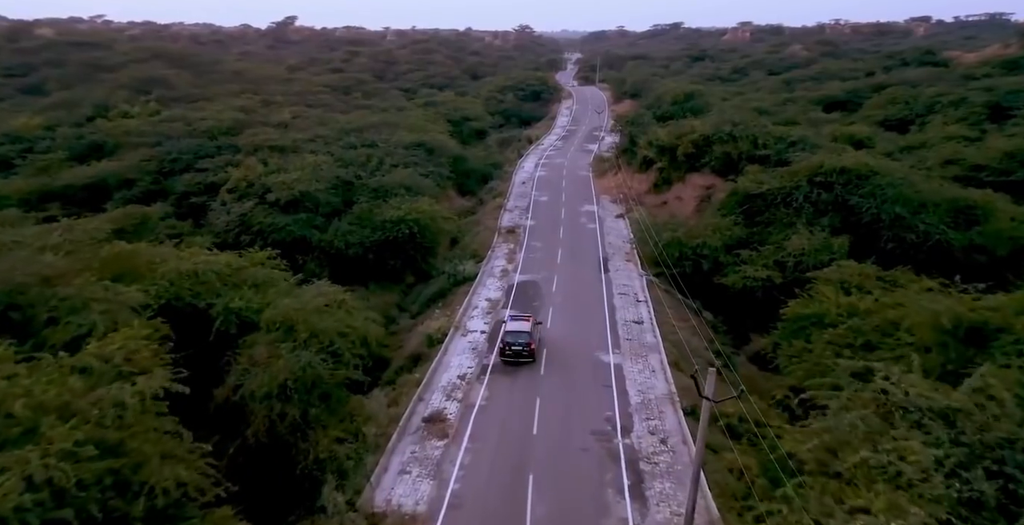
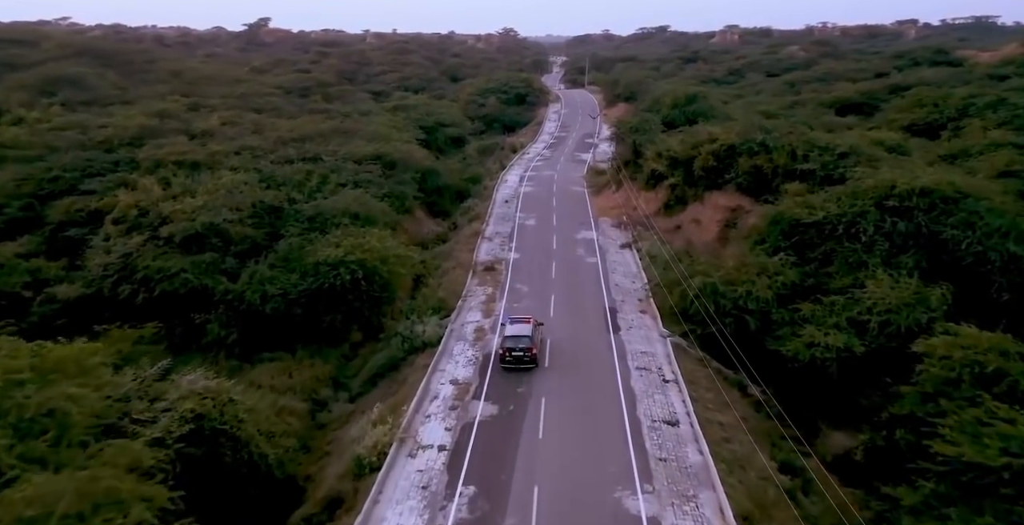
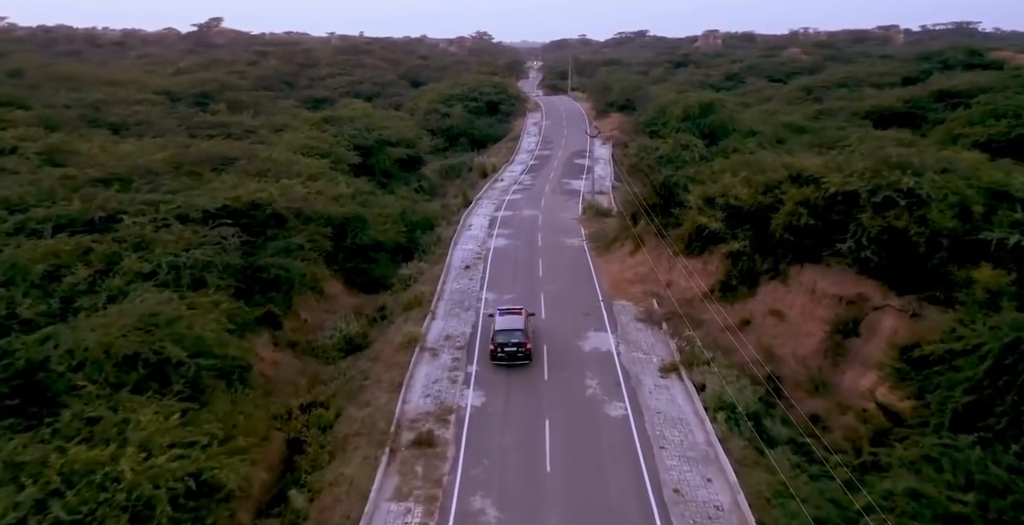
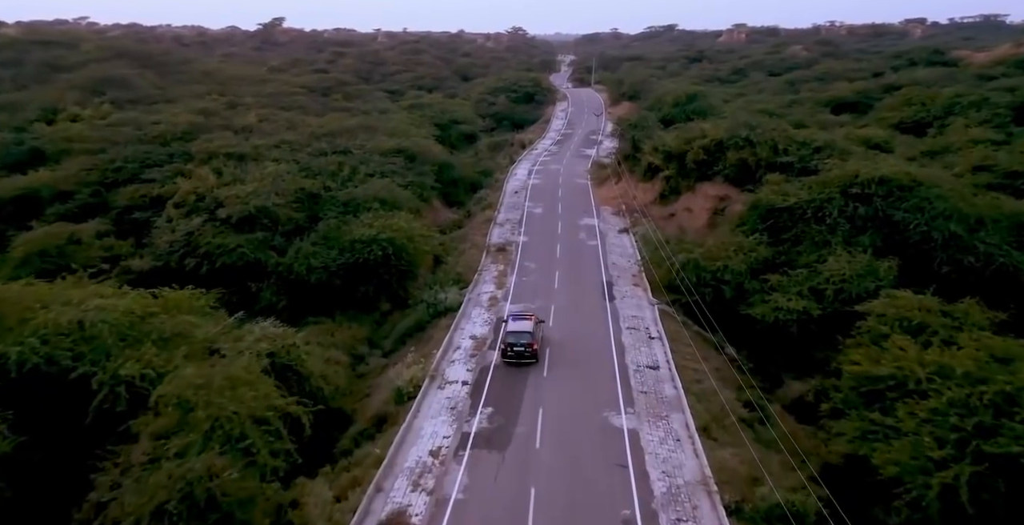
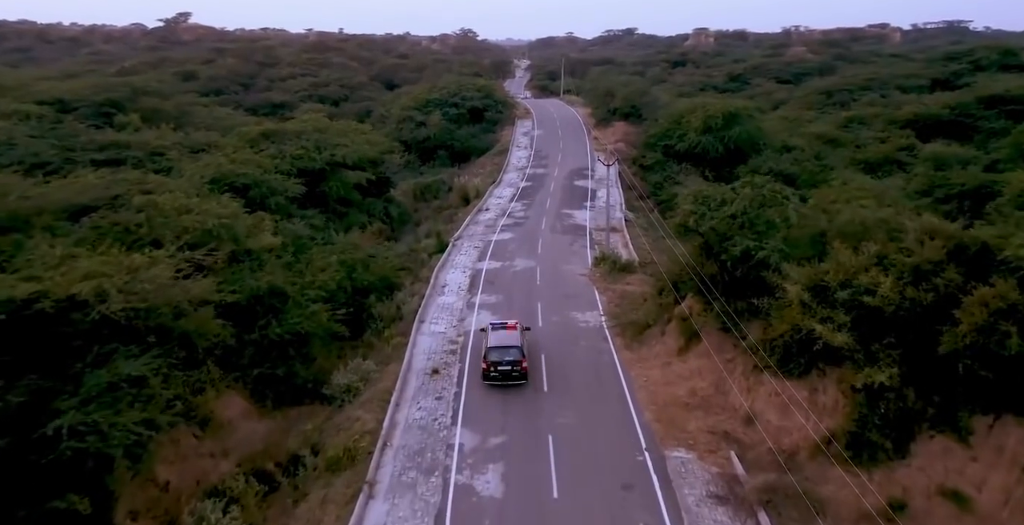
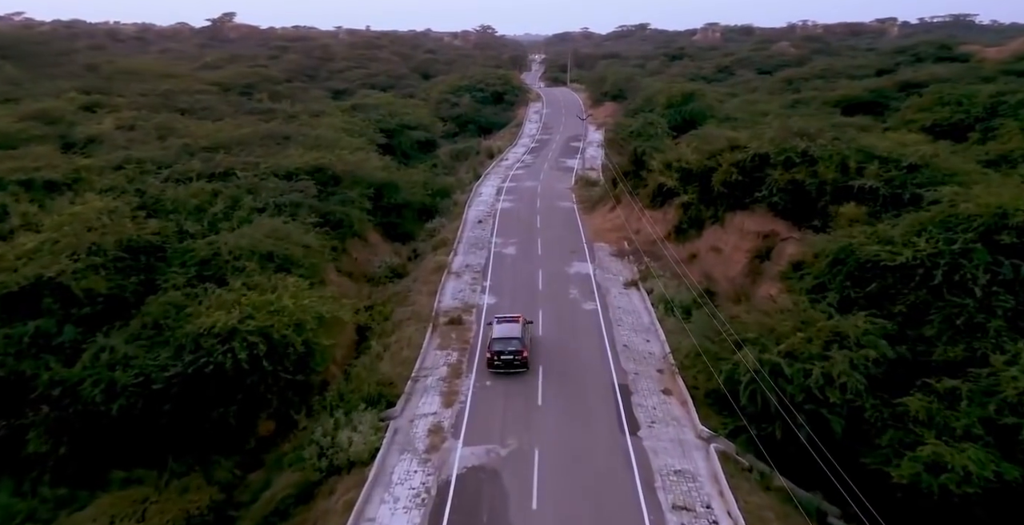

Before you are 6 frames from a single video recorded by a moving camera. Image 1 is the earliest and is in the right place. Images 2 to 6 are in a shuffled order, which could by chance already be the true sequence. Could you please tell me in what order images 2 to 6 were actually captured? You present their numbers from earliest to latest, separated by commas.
4, 2, 6, 3, 5
